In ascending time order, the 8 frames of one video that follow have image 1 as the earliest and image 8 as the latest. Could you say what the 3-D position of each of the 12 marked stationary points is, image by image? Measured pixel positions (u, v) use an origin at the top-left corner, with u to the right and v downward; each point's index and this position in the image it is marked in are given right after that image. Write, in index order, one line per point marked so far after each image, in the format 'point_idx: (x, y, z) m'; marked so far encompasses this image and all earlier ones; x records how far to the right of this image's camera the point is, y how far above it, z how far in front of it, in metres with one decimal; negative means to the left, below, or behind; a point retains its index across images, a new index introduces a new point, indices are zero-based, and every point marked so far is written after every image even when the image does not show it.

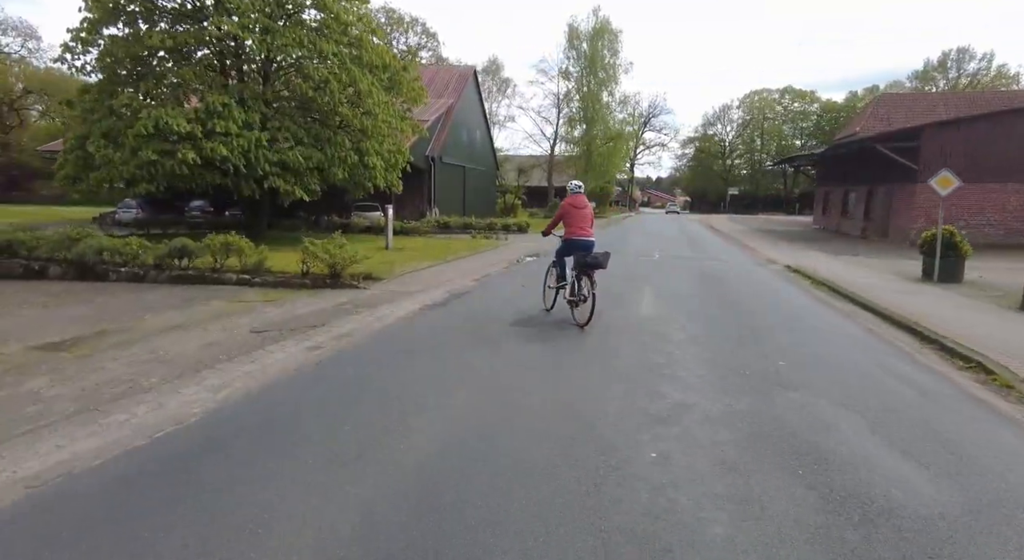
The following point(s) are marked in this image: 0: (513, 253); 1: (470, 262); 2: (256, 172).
0: (0.0, +0.9, +19.3) m
1: (-1.2, +0.5, +16.8) m
2: (-7.1, +3.0, +16.9) m
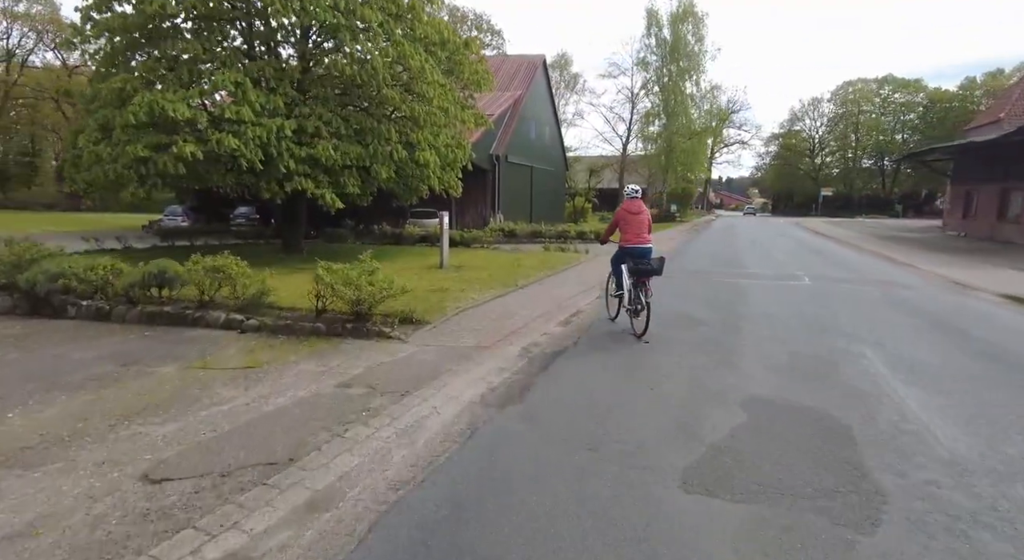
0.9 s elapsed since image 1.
0: (+2.2, +0.2, +15.0) m
1: (+0.8, -0.2, +12.6) m
2: (-5.1, +2.4, +13.4) m
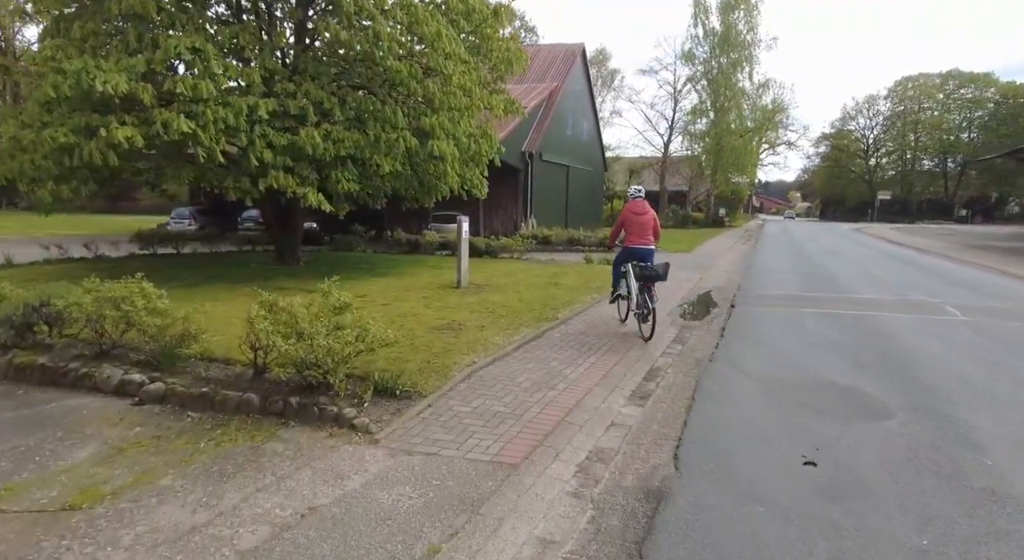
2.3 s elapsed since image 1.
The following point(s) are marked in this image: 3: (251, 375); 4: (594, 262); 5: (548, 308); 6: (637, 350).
0: (+2.9, -0.3, +11.7) m
1: (+1.4, -0.6, +9.3) m
2: (-4.5, +2.0, +10.4) m
3: (-2.5, -0.9, +5.8) m
4: (+2.2, +0.5, +16.7) m
5: (+0.6, -0.4, +9.5) m
6: (+1.5, -0.9, +7.3) m
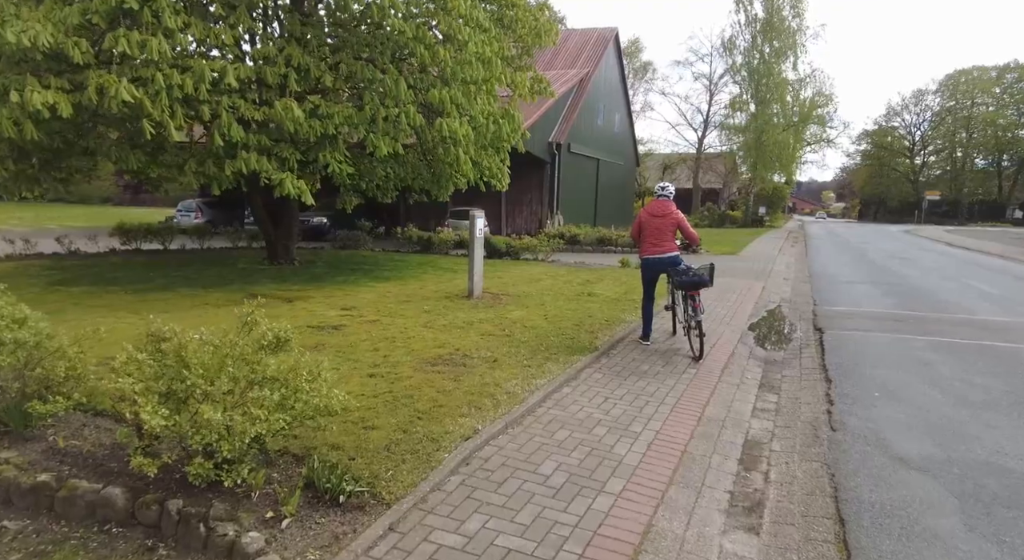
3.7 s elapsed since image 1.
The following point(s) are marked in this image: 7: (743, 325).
0: (+3.3, -0.5, +9.4) m
1: (+1.6, -0.8, +7.1) m
2: (-4.1, +1.9, +8.4) m
3: (-2.3, -1.0, +3.7) m
4: (+2.8, +0.3, +14.4) m
5: (+0.9, -0.6, +7.3) m
6: (+1.7, -1.0, +5.1) m
7: (+3.3, -0.7, +8.5) m
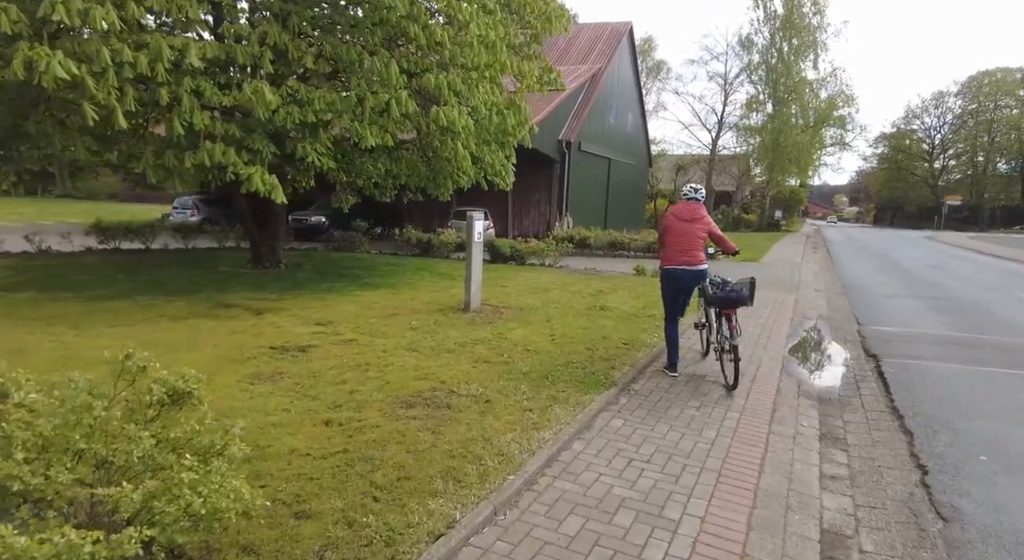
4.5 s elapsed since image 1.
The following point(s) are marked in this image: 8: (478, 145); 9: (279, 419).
0: (+3.4, -0.7, +8.2) m
1: (+1.6, -1.0, +5.9) m
2: (-4.1, +1.8, +7.3) m
3: (-2.4, -1.2, +2.6) m
4: (+2.9, +0.1, +13.2) m
5: (+0.9, -0.8, +6.2) m
6: (+1.7, -1.2, +3.9) m
7: (+3.3, -0.8, +7.3) m
8: (-0.6, +2.4, +10.9) m
9: (-1.6, -1.0, +4.2) m
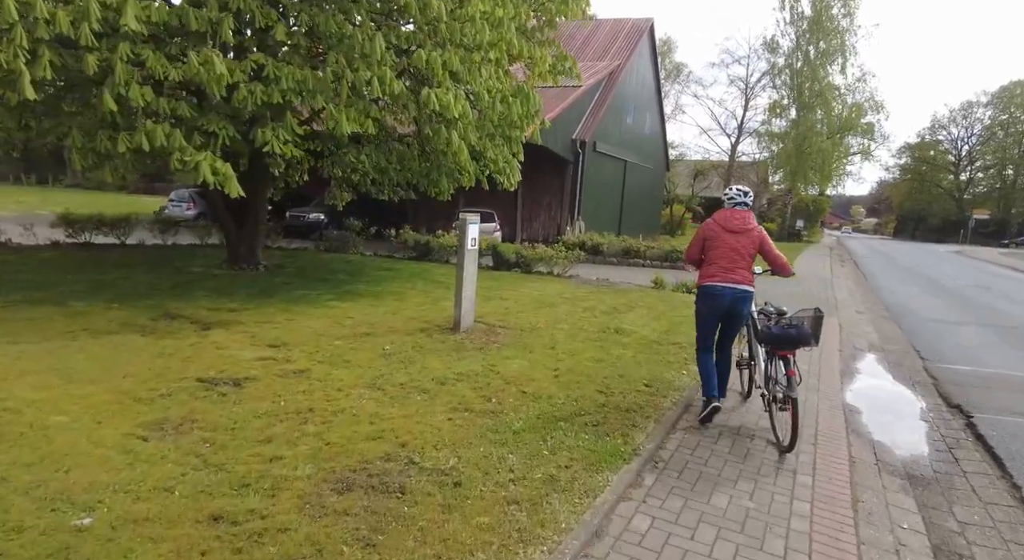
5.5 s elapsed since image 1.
0: (+3.3, -0.9, +6.8) m
1: (+1.6, -1.2, +4.6) m
2: (-4.0, +1.7, +6.0) m
3: (-2.5, -1.3, +1.3) m
4: (+3.0, -0.1, +11.8) m
5: (+0.8, -1.0, +4.8) m
6: (+1.6, -1.4, +2.5) m
7: (+3.3, -1.1, +5.9) m
8: (-0.5, +2.2, +9.6) m
9: (-1.7, -1.1, +2.9) m
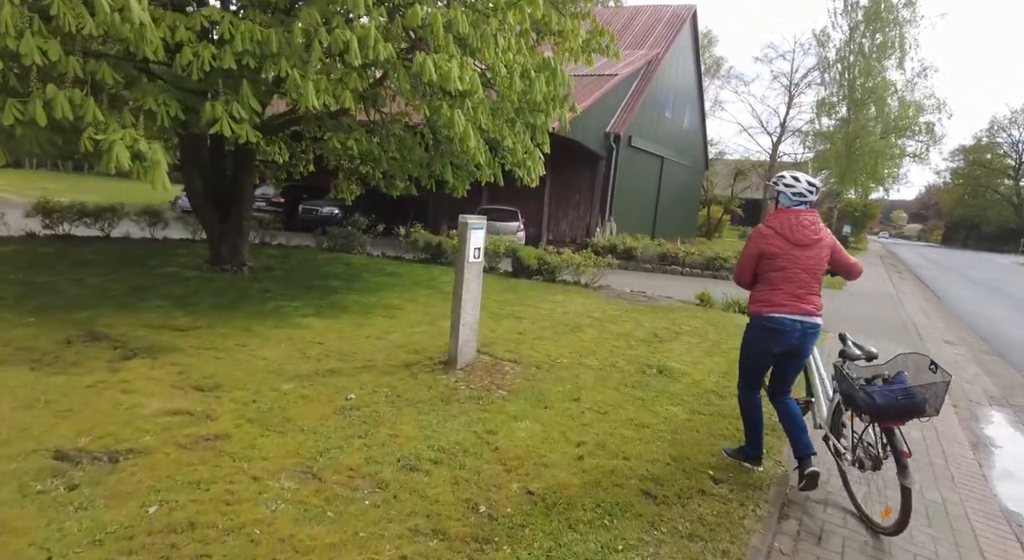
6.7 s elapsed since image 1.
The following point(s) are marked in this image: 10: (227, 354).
0: (+3.4, -1.2, +5.0) m
1: (+1.5, -1.5, +2.8) m
2: (-3.9, +1.6, +4.6) m
3: (-2.7, -1.4, -0.3) m
4: (+3.3, -0.4, +10.0) m
5: (+0.8, -1.2, +3.1) m
6: (+1.4, -1.7, +0.8) m
7: (+3.3, -1.4, +4.1) m
8: (-0.2, +2.0, +8.0) m
9: (-1.8, -1.3, +1.3) m
10: (-2.5, -0.6, +5.4) m
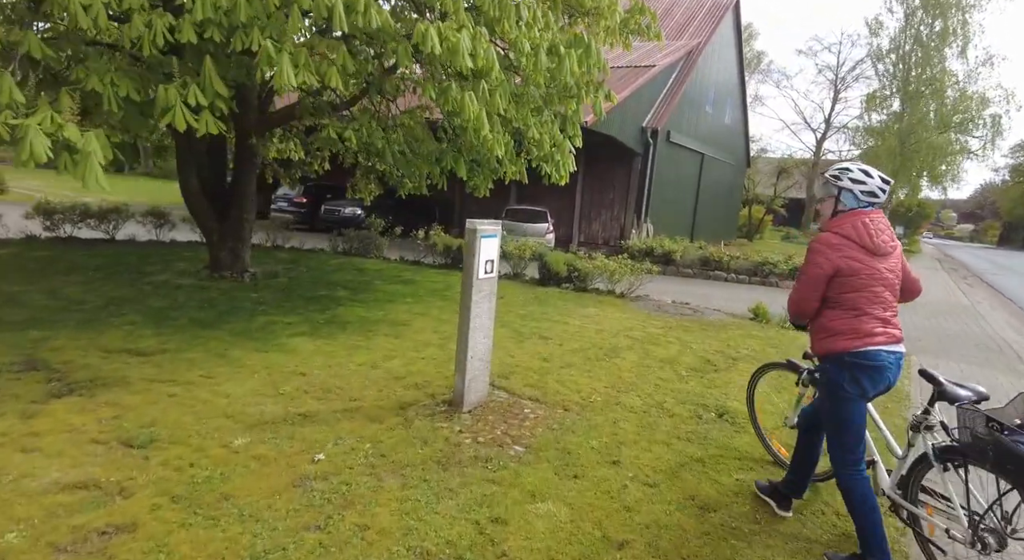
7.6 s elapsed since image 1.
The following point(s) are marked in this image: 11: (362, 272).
0: (+3.5, -1.4, +3.7) m
1: (+1.5, -1.6, +1.6) m
2: (-3.8, +1.5, +3.6) m
3: (-2.9, -1.6, -1.3) m
4: (+3.7, -0.6, +8.7) m
5: (+0.8, -1.4, +2.0) m
6: (+1.3, -1.9, -0.4) m
7: (+3.4, -1.6, +2.8) m
8: (+0.1, +1.9, +6.8) m
9: (-1.9, -1.4, +0.3) m
10: (-2.4, -0.8, +4.4) m
11: (-2.6, +0.1, +10.5) m
